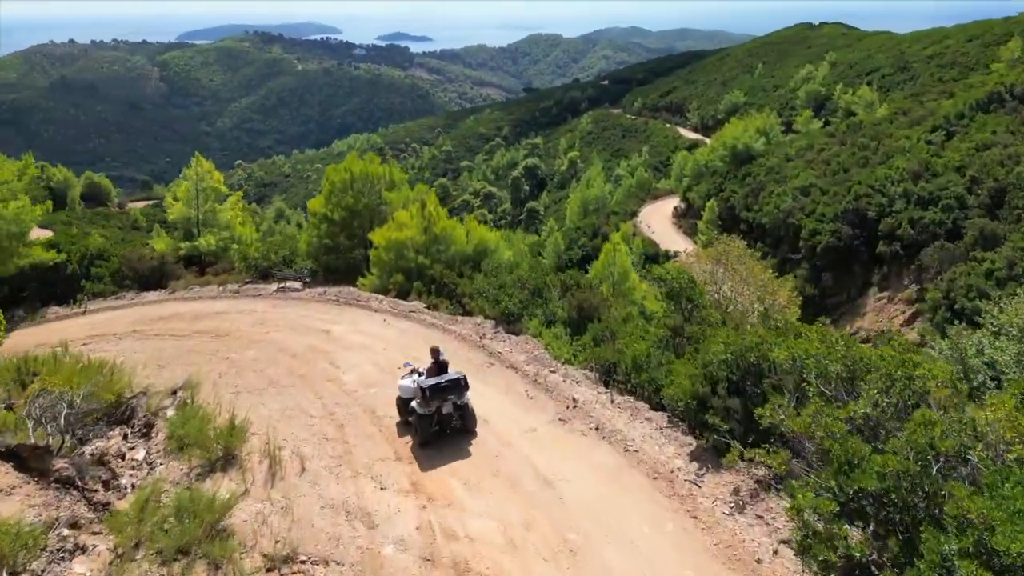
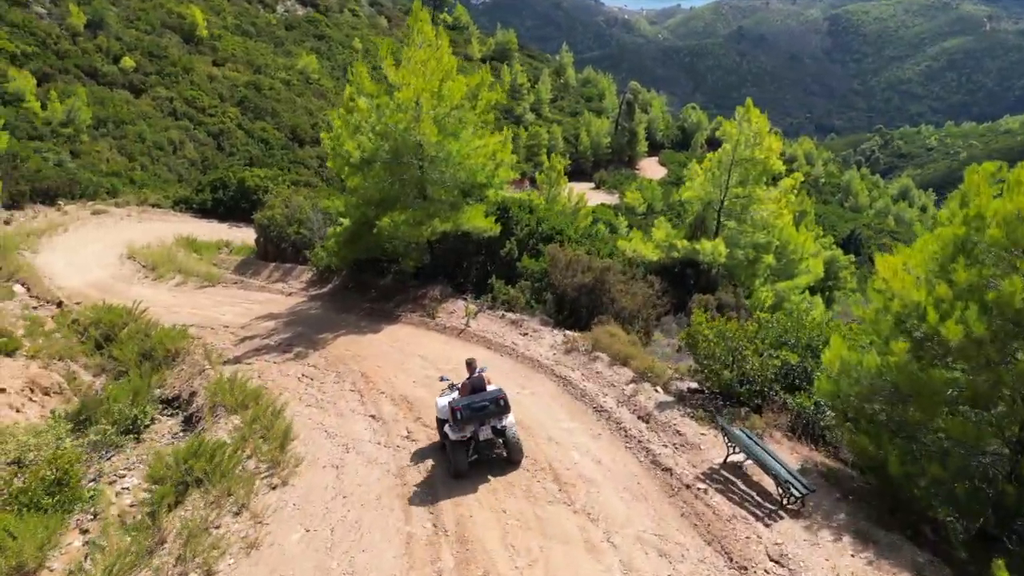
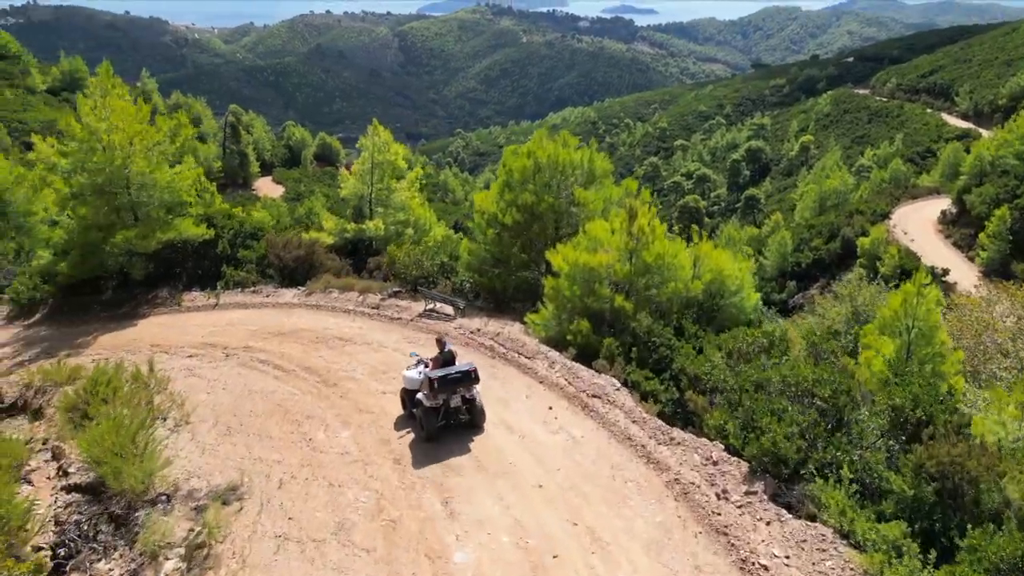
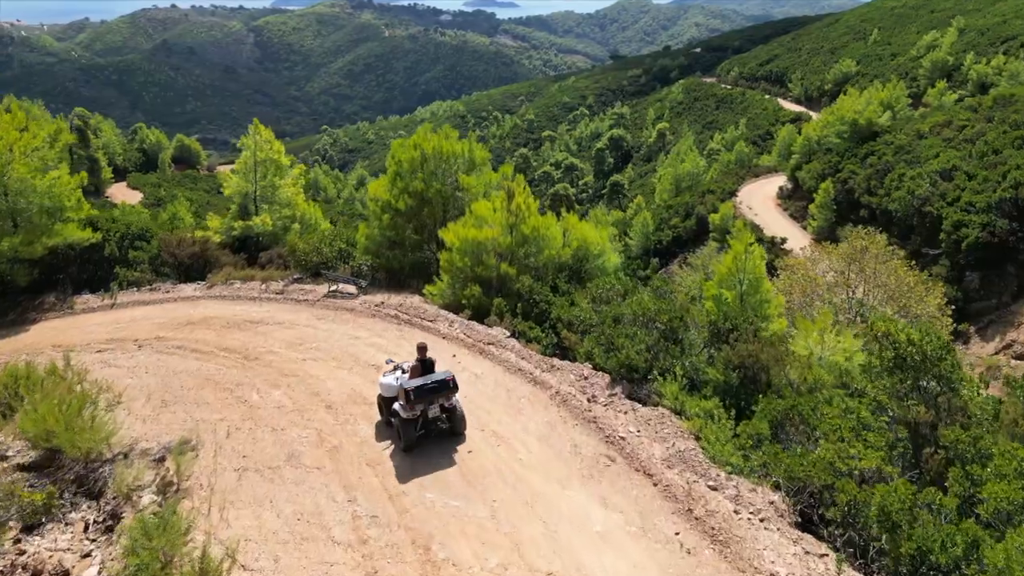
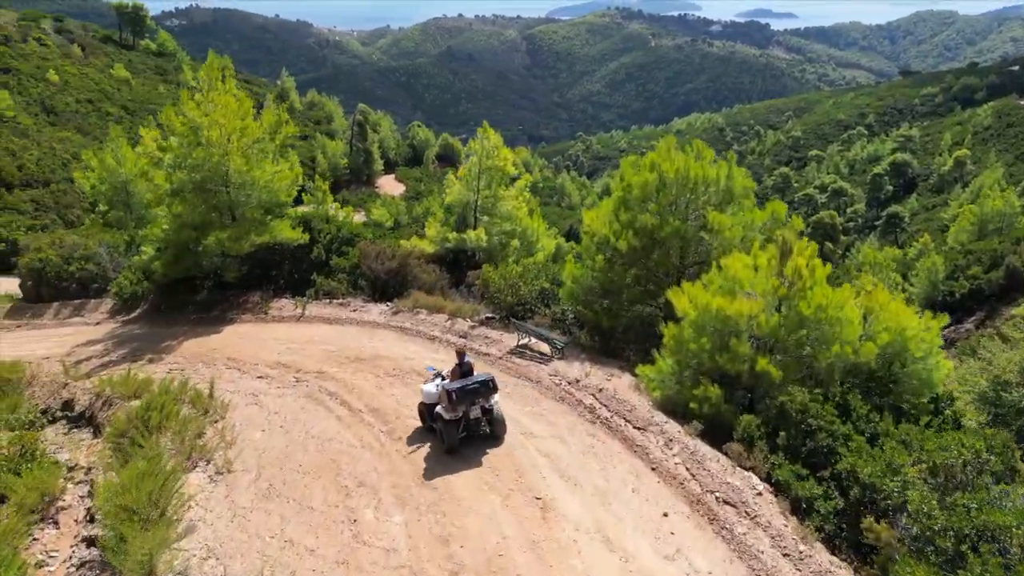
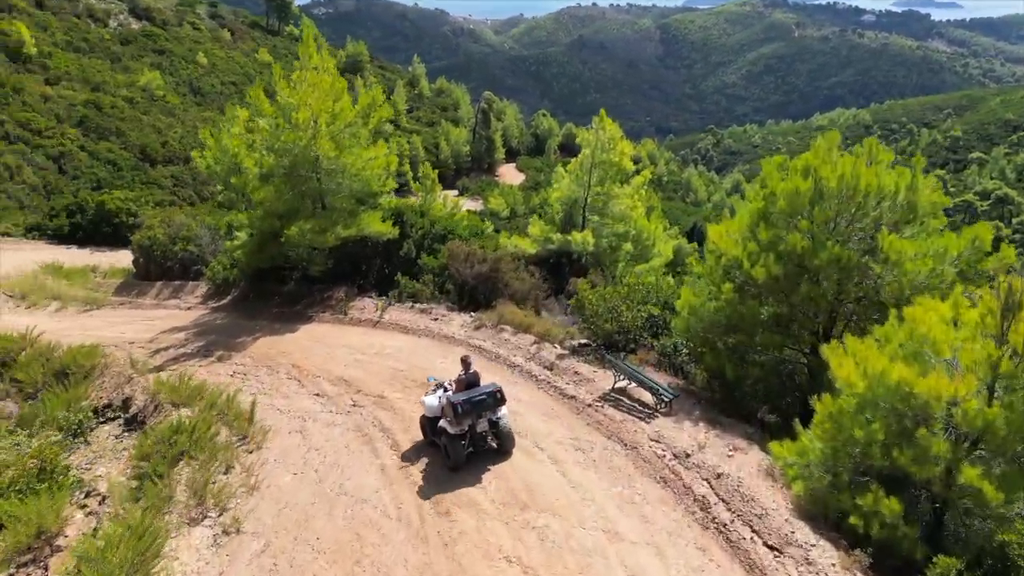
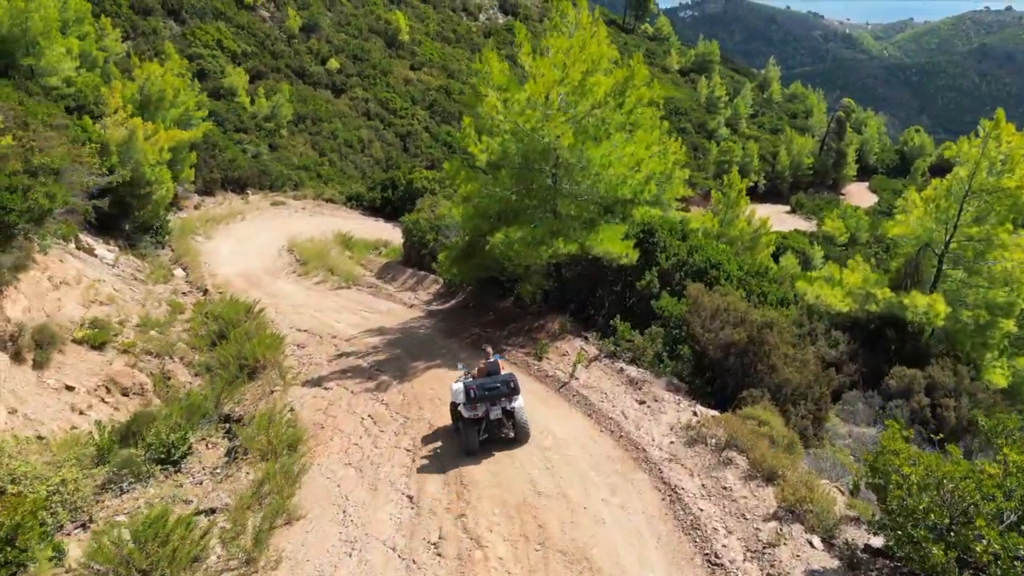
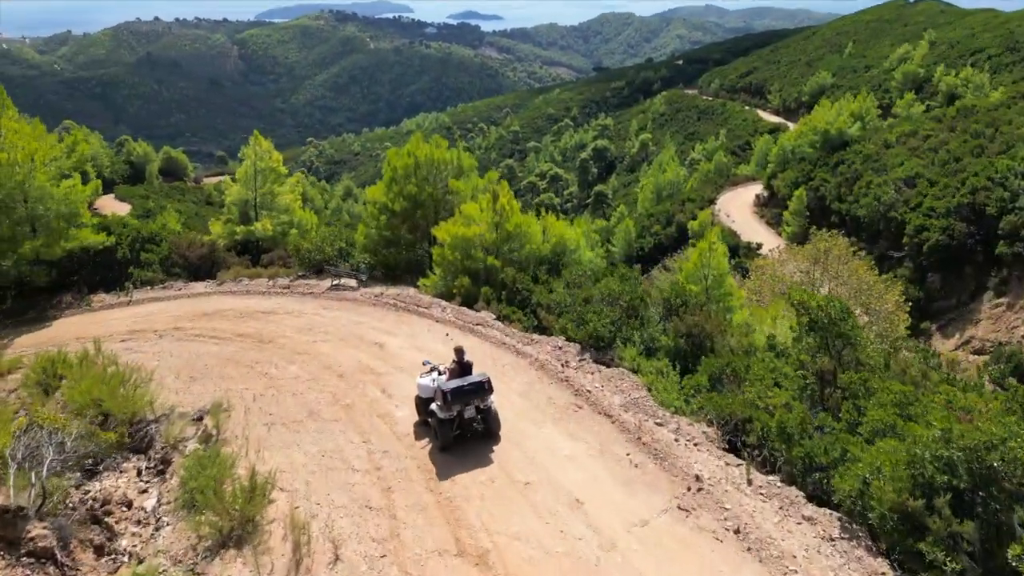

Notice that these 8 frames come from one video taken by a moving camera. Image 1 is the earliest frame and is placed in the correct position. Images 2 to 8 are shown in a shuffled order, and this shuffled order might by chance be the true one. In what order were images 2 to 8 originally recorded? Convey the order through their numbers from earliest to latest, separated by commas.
8, 4, 3, 5, 6, 2, 7
